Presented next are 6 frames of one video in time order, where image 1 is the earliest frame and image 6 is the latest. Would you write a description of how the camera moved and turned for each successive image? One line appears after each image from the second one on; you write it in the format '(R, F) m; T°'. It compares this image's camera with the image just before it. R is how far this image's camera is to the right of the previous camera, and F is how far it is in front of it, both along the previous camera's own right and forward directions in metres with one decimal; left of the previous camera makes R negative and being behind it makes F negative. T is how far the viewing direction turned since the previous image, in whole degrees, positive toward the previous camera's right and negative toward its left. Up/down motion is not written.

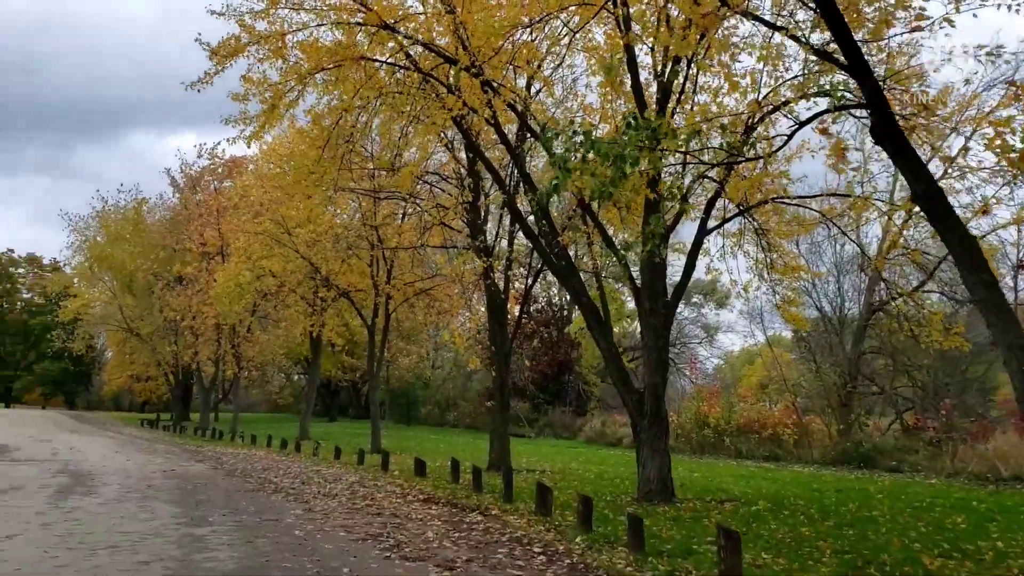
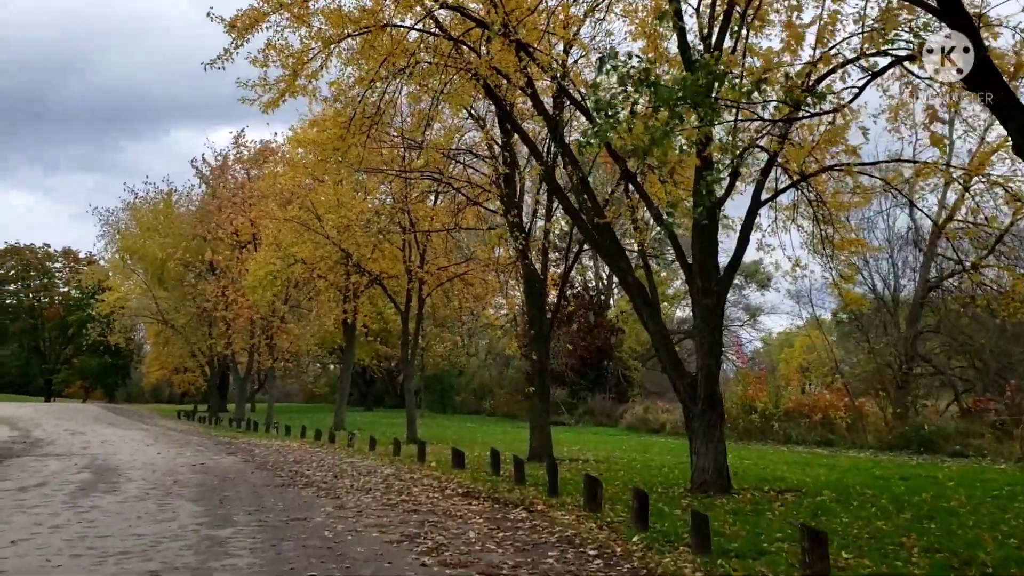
(-0.1, +1.0) m; -2°
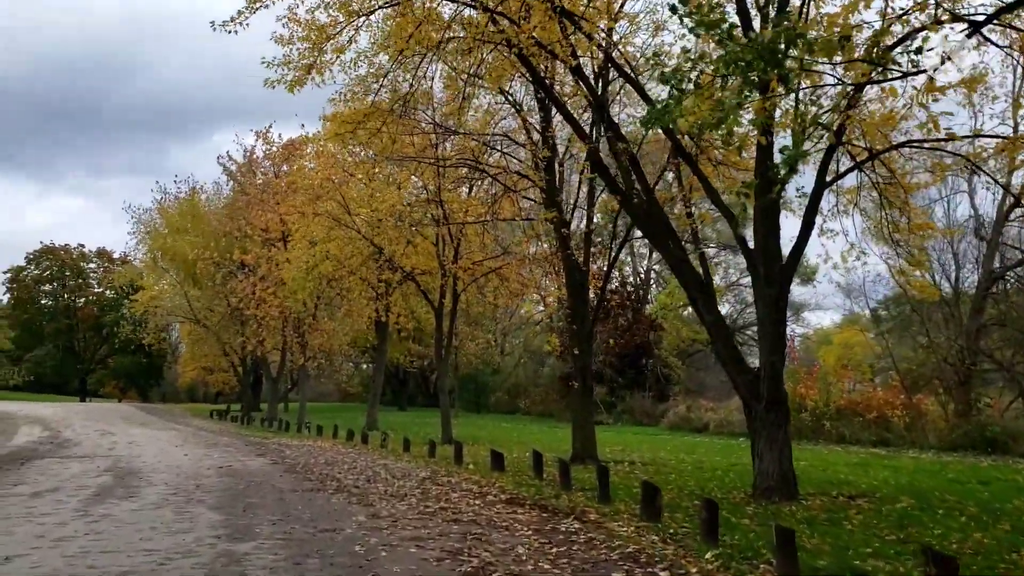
(-0.2, +1.1) m; -2°
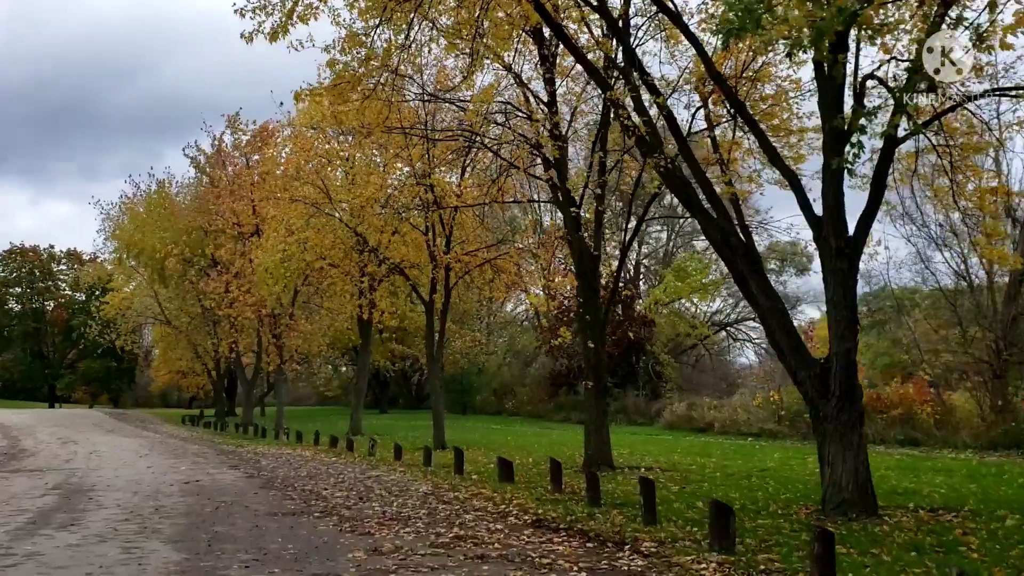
(-0.6, +2.2) m; +1°
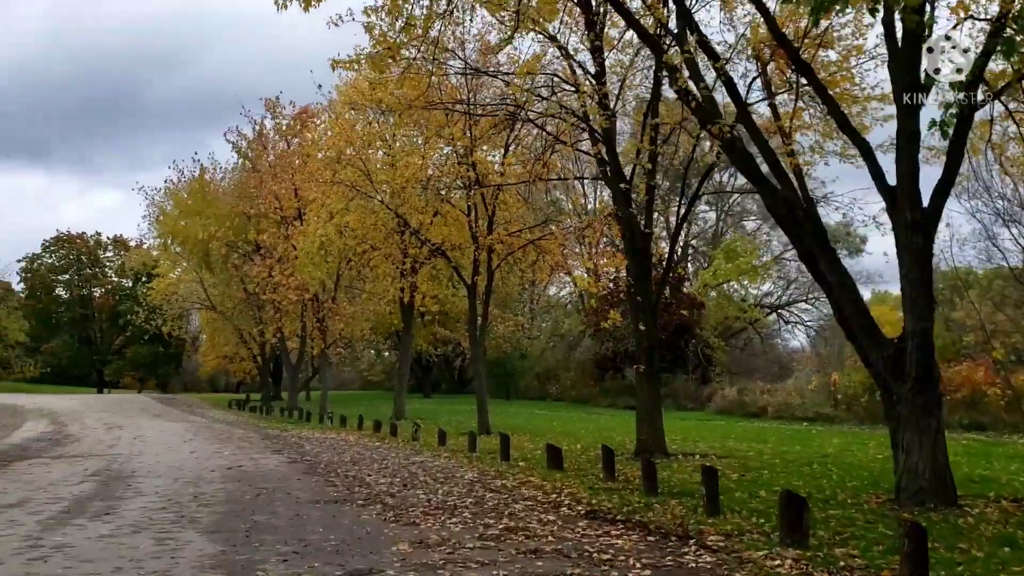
(-0.1, +0.6) m; -3°
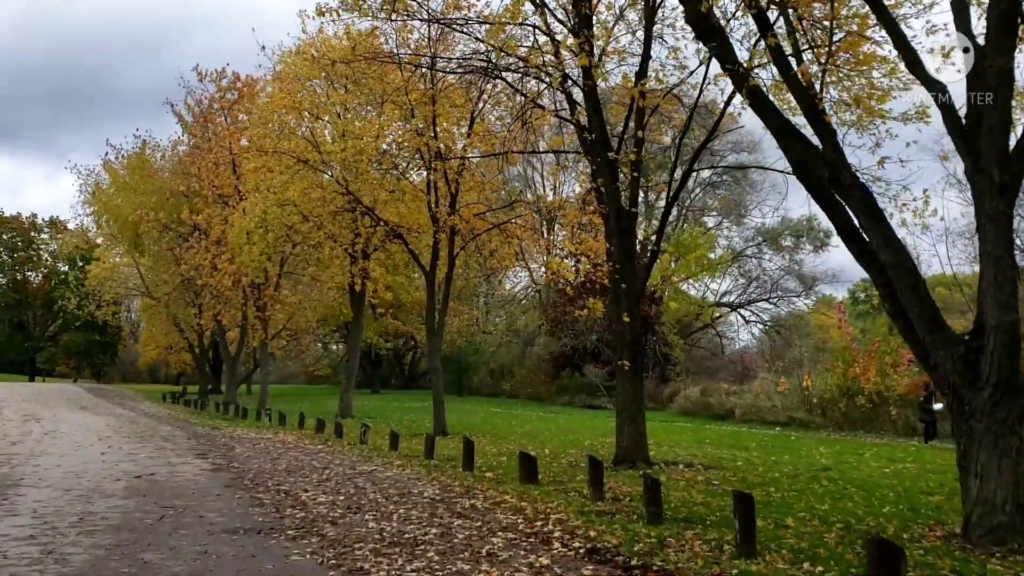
(-0.3, +2.3) m; +3°
